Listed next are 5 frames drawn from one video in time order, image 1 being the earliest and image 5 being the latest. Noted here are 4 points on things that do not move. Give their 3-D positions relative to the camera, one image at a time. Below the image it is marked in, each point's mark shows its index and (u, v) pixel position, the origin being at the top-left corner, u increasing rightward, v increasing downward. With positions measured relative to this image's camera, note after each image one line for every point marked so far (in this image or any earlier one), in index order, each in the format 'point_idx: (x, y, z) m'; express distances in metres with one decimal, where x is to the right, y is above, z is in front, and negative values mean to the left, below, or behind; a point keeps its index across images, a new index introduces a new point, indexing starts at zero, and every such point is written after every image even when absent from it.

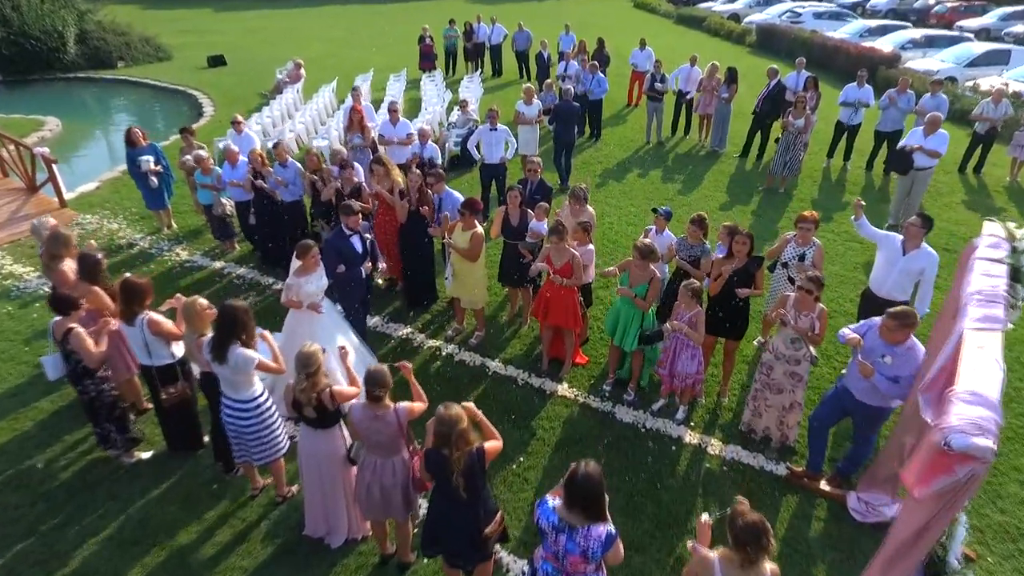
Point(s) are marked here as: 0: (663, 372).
0: (+1.4, -0.8, +5.8) m
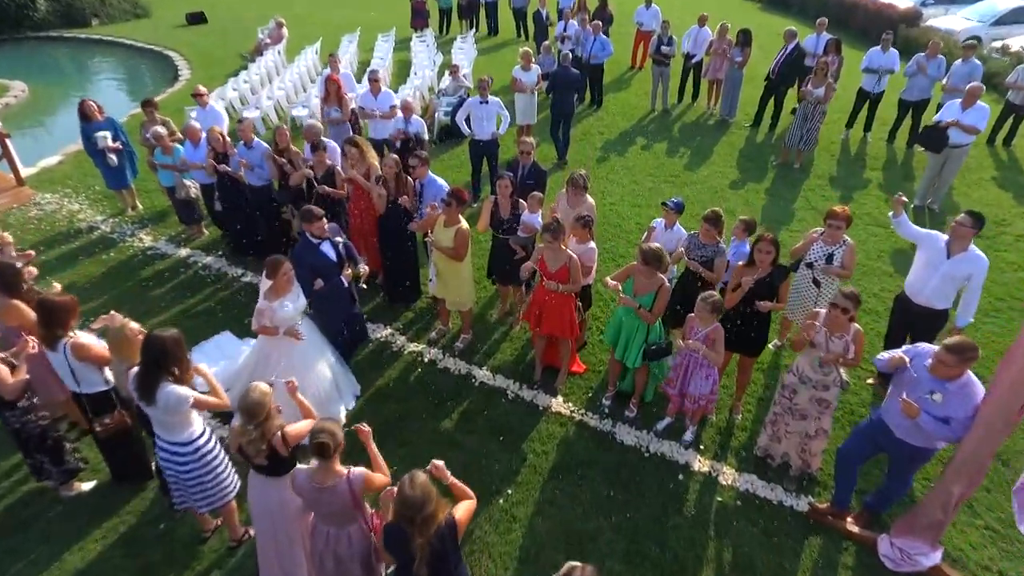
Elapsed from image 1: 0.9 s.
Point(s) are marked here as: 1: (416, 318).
0: (+1.3, -0.8, +5.2) m
1: (-1.1, -0.3, +6.9) m
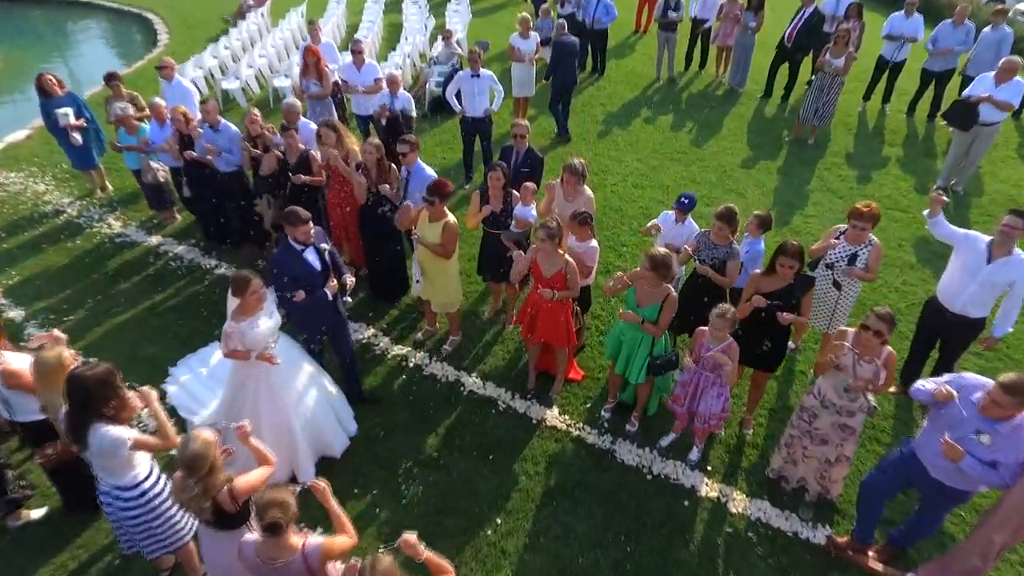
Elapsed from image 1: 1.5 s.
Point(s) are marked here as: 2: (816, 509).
0: (+1.2, -0.9, +4.7) m
1: (-1.1, -0.3, +6.4) m
2: (+2.2, -1.6, +4.6) m
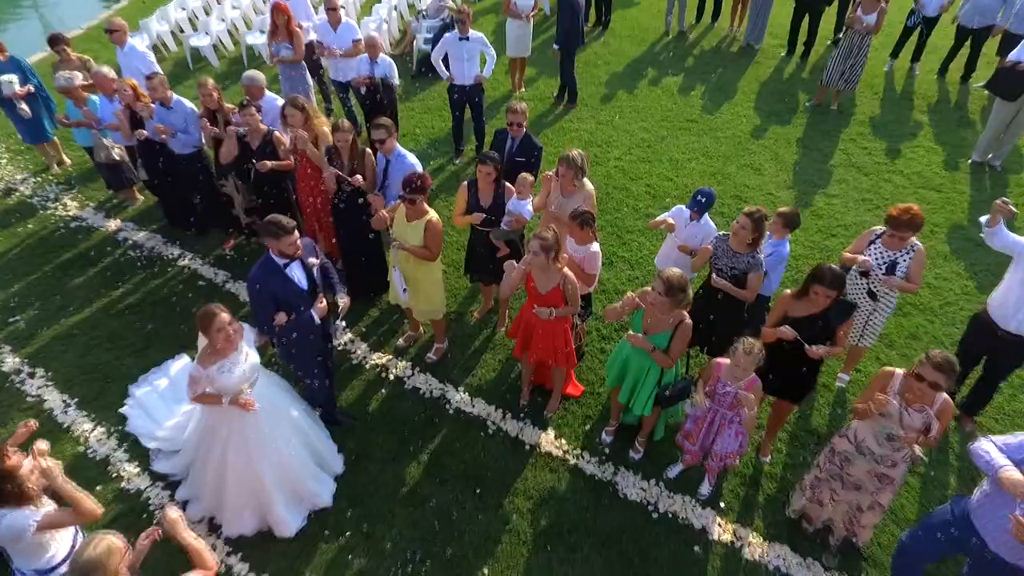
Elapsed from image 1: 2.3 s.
0: (+1.2, -1.0, +4.1) m
1: (-1.2, -0.3, +5.8) m
2: (+2.1, -1.7, +4.1) m
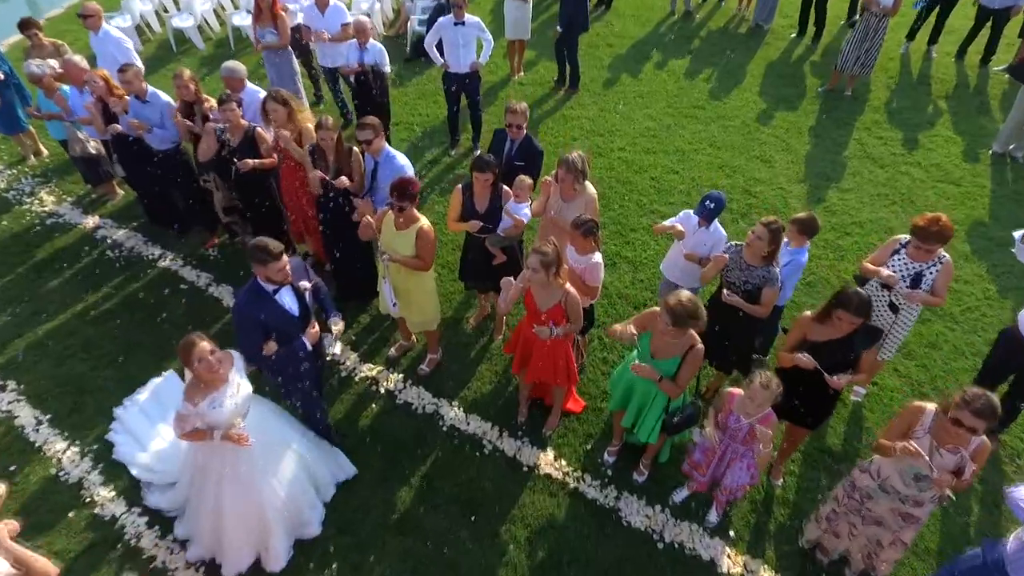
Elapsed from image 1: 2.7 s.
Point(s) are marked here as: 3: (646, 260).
0: (+1.1, -1.1, +3.9) m
1: (-1.2, -0.3, +5.5) m
2: (+2.1, -1.8, +3.9) m
3: (+1.3, +0.3, +6.1) m
